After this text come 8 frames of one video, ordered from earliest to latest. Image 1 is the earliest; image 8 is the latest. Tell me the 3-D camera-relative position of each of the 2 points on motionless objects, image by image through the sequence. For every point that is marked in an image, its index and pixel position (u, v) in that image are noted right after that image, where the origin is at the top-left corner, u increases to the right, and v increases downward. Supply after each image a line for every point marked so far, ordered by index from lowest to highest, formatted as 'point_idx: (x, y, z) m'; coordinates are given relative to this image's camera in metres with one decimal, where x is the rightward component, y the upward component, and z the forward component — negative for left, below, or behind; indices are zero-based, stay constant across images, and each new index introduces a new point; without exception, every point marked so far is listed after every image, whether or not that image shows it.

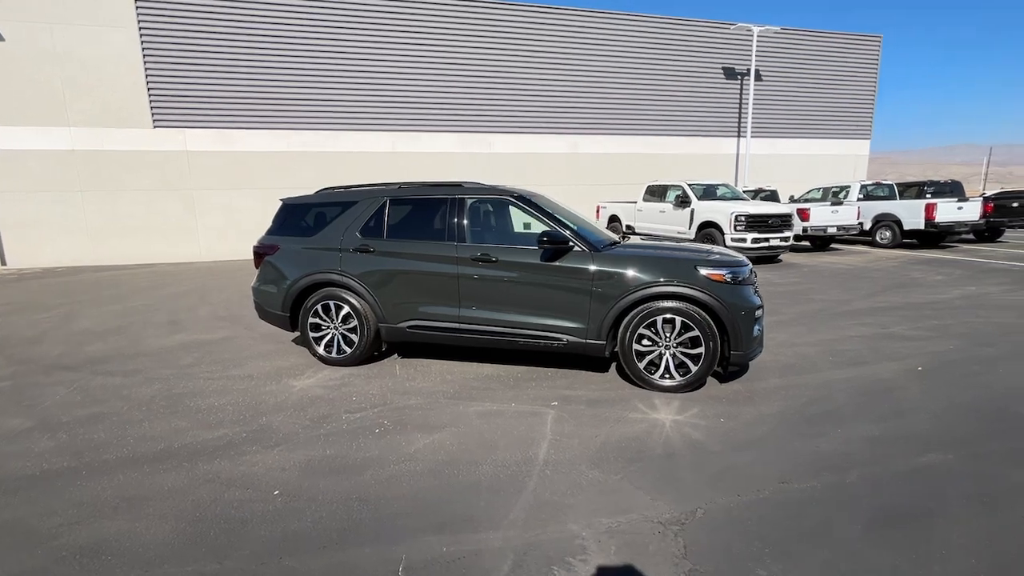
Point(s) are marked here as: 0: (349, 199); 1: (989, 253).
0: (-1.7, +0.9, +5.1) m
1: (+13.9, +1.0, +13.8) m
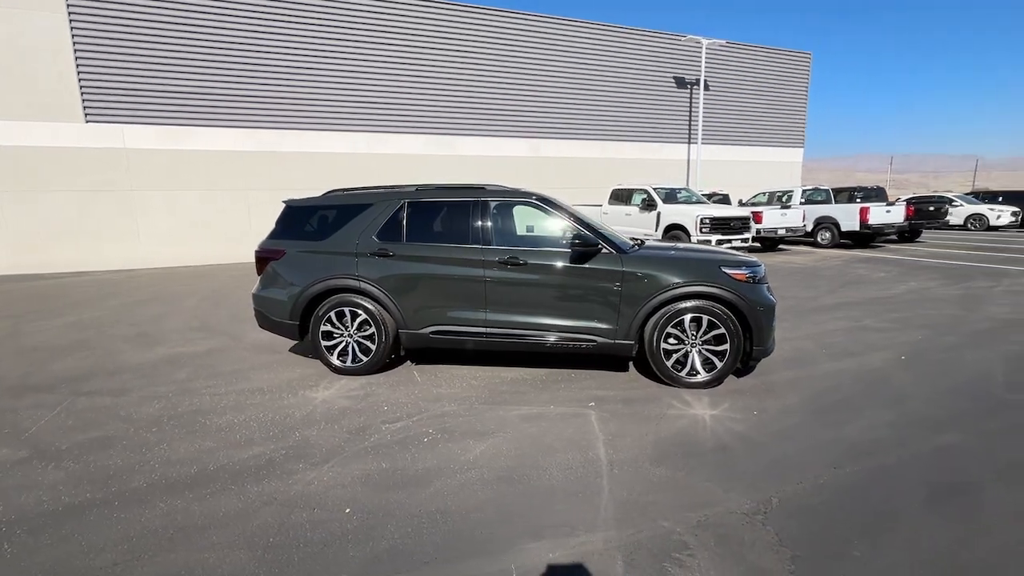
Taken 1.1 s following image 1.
0: (-1.5, +0.9, +4.9) m
1: (+13.0, +1.2, +15.3) m
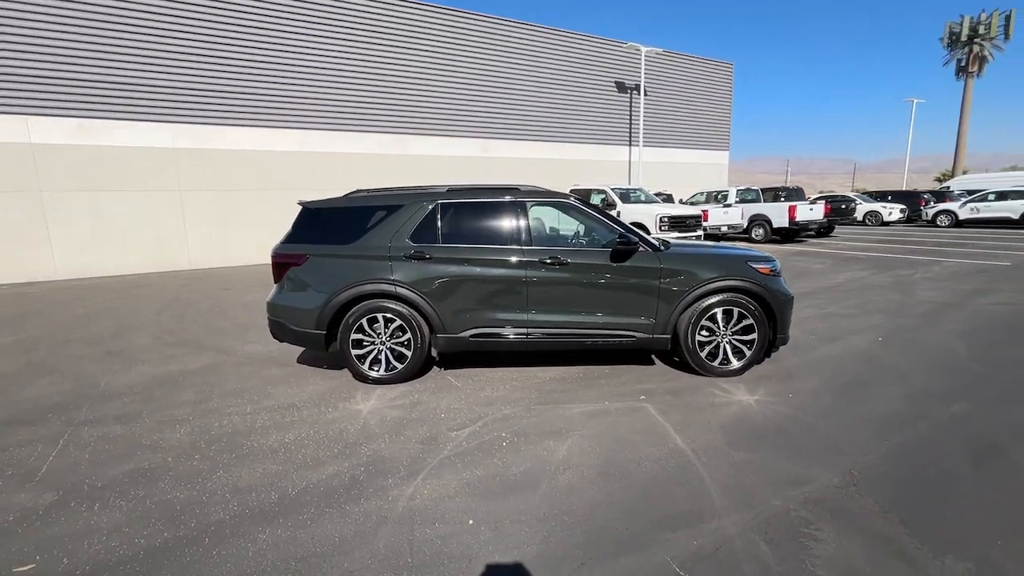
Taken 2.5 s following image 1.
0: (-1.2, +0.8, +4.7) m
1: (+11.6, +1.5, +17.1) m
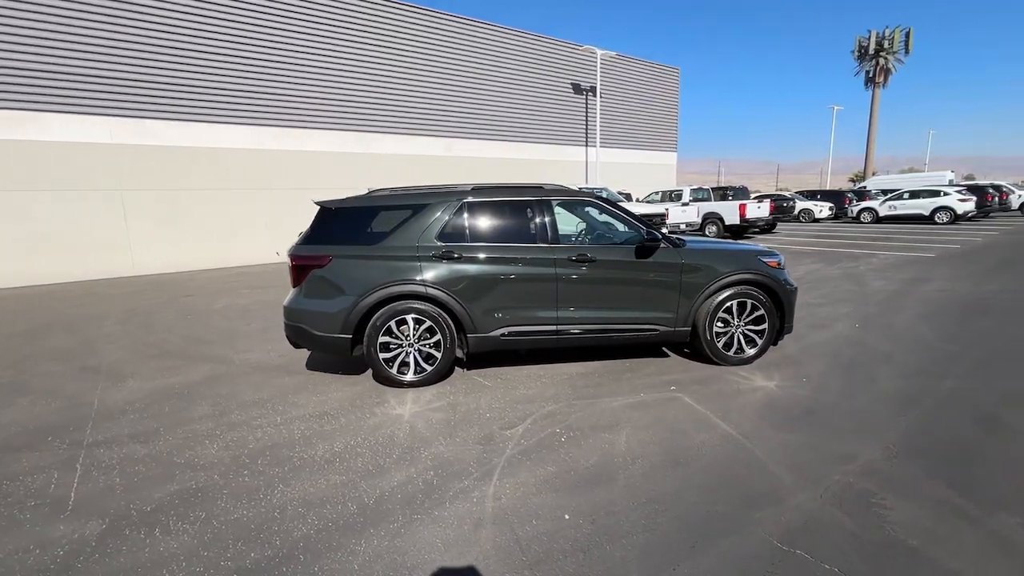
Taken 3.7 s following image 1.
0: (-0.9, +0.8, +4.6) m
1: (+10.4, +1.8, +18.4) m
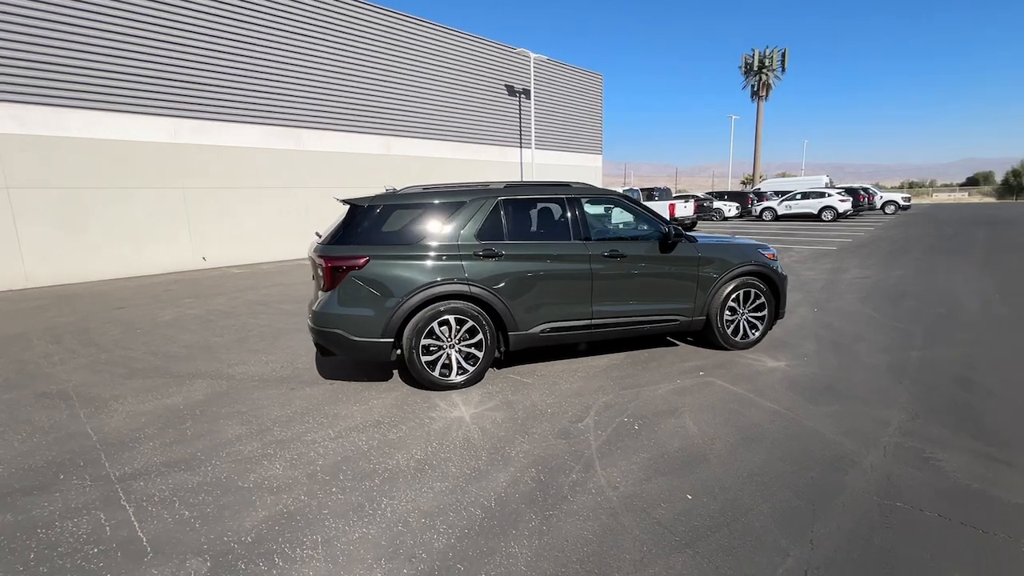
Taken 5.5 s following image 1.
0: (-0.6, +0.8, +4.5) m
1: (+8.1, +2.1, +20.0) m
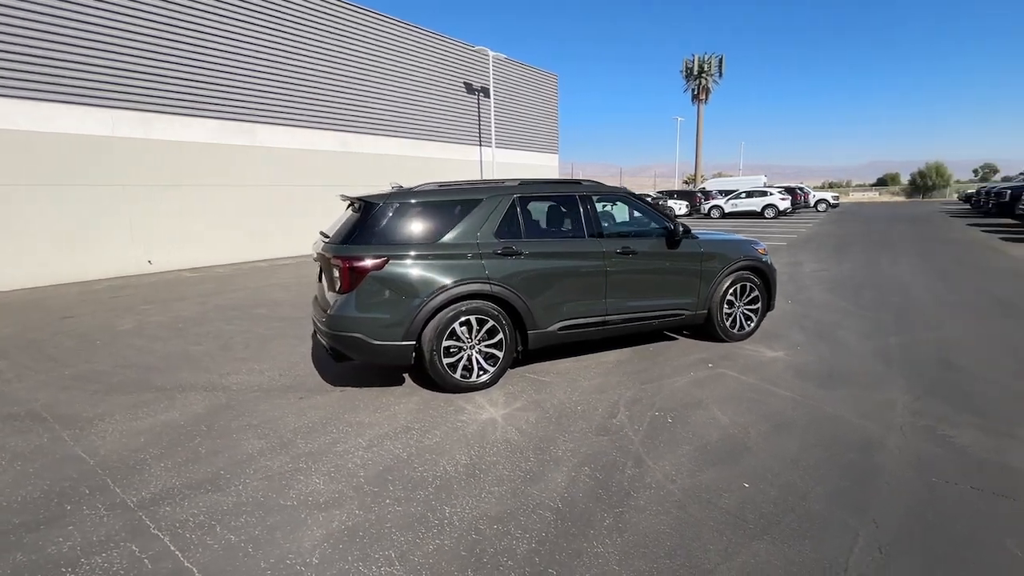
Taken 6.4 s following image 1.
0: (-0.4, +0.8, +4.4) m
1: (+6.6, +2.3, +20.7) m
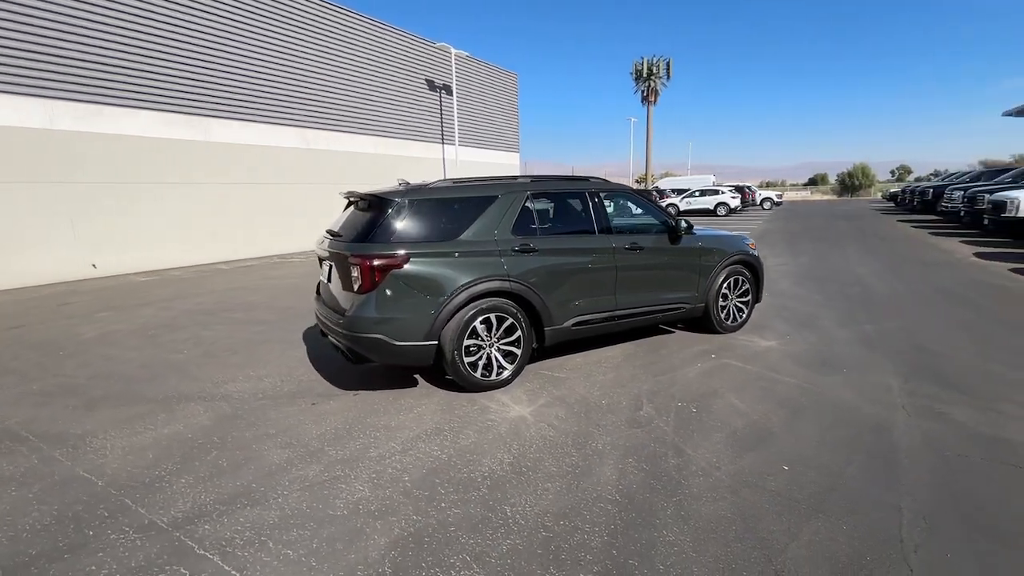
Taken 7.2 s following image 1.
0: (-0.3, +0.9, +4.3) m
1: (+5.1, +2.5, +21.2) m
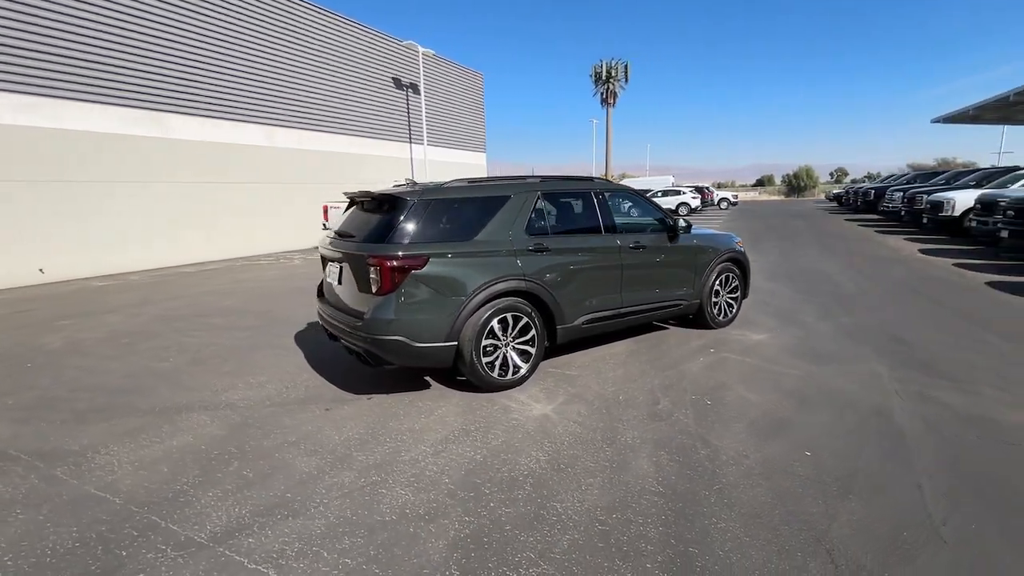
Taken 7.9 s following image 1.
0: (-0.2, +0.9, +4.3) m
1: (+3.8, +2.5, +21.6) m
